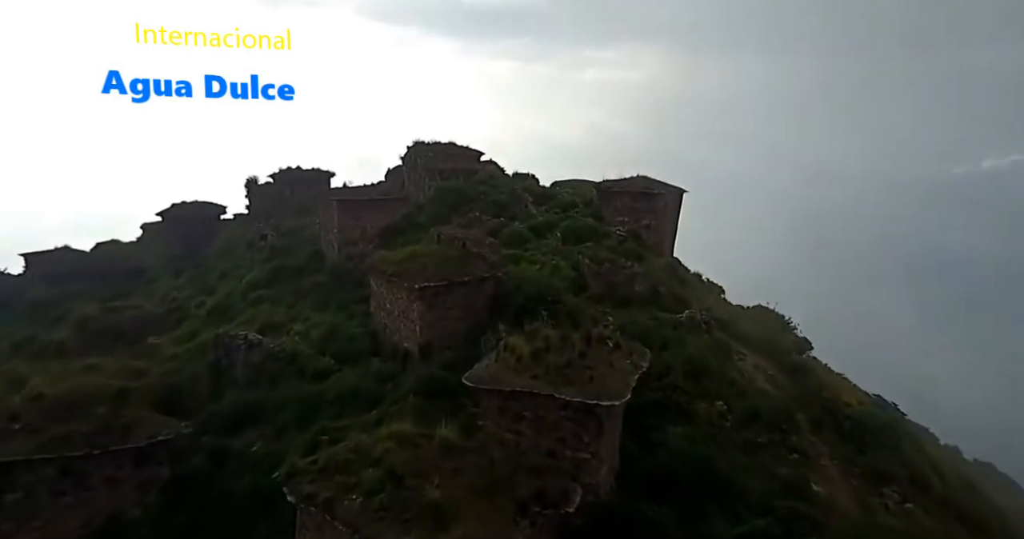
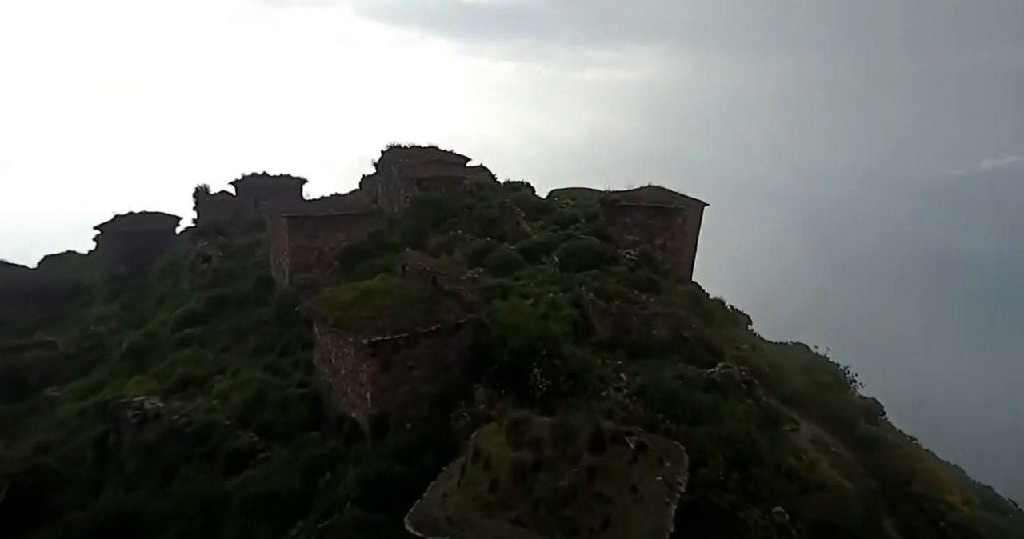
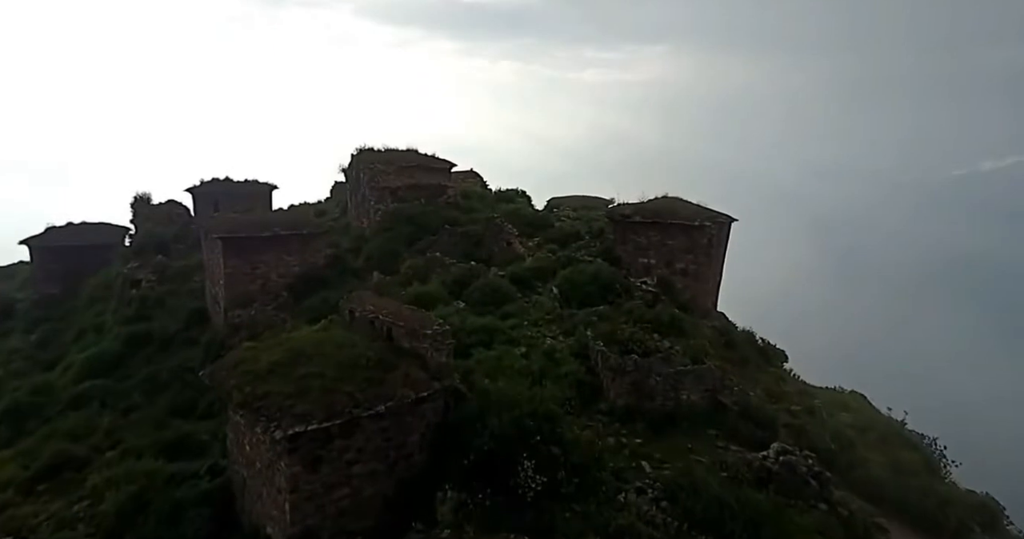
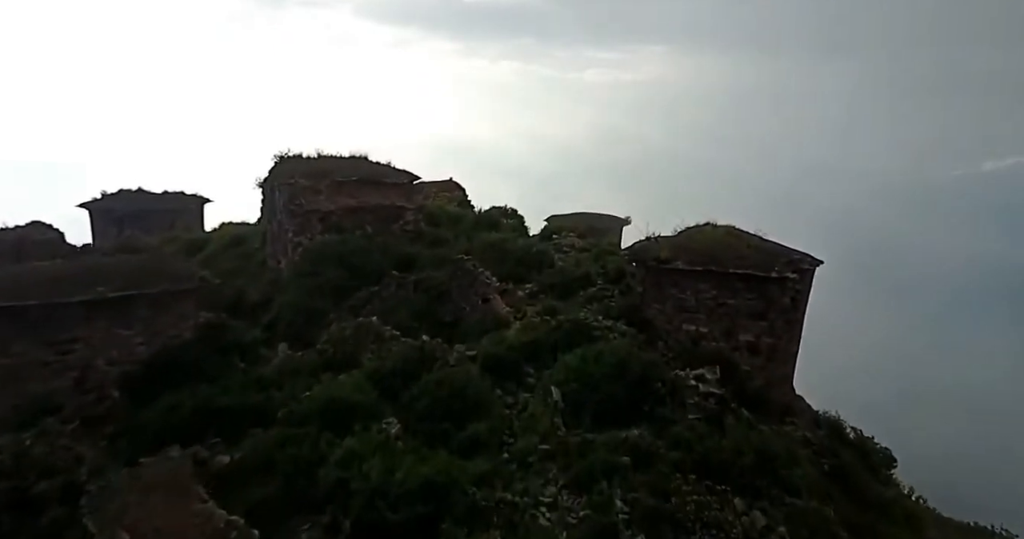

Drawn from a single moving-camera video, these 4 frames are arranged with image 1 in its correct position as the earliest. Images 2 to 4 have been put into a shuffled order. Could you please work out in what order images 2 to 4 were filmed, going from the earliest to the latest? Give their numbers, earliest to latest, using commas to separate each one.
2, 3, 4
